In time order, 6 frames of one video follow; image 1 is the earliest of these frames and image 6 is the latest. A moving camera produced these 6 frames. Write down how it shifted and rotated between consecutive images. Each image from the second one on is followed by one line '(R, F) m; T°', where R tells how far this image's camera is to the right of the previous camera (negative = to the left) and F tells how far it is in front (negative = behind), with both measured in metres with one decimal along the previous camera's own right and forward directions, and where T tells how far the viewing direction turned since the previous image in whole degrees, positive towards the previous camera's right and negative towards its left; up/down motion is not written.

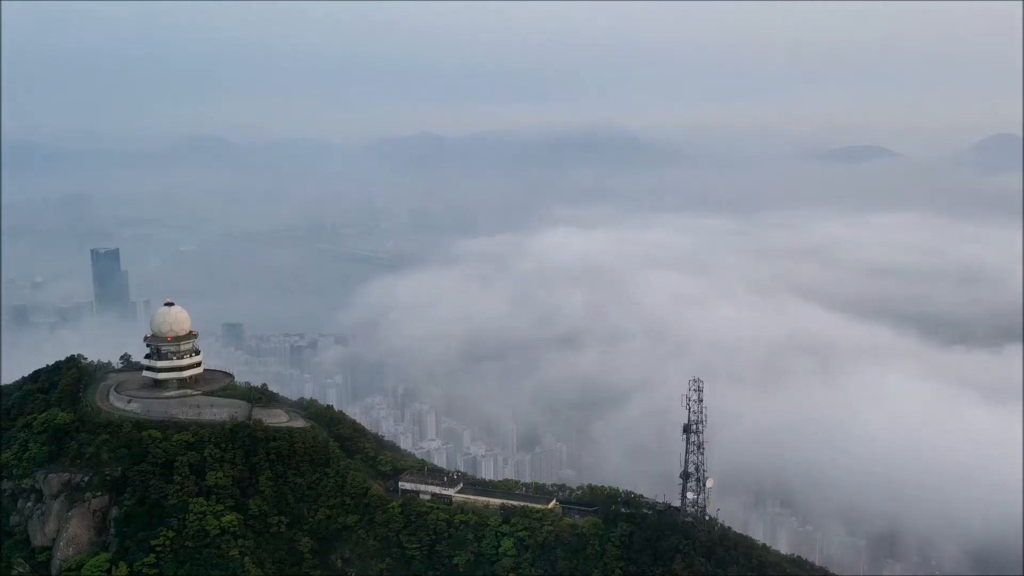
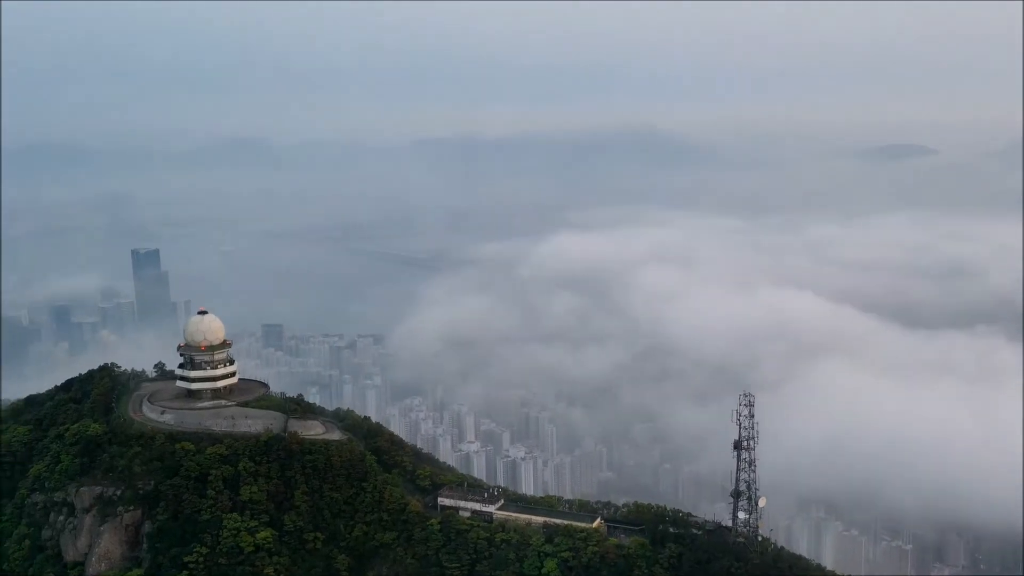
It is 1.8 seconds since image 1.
(-0.2, +1.0) m; -3°
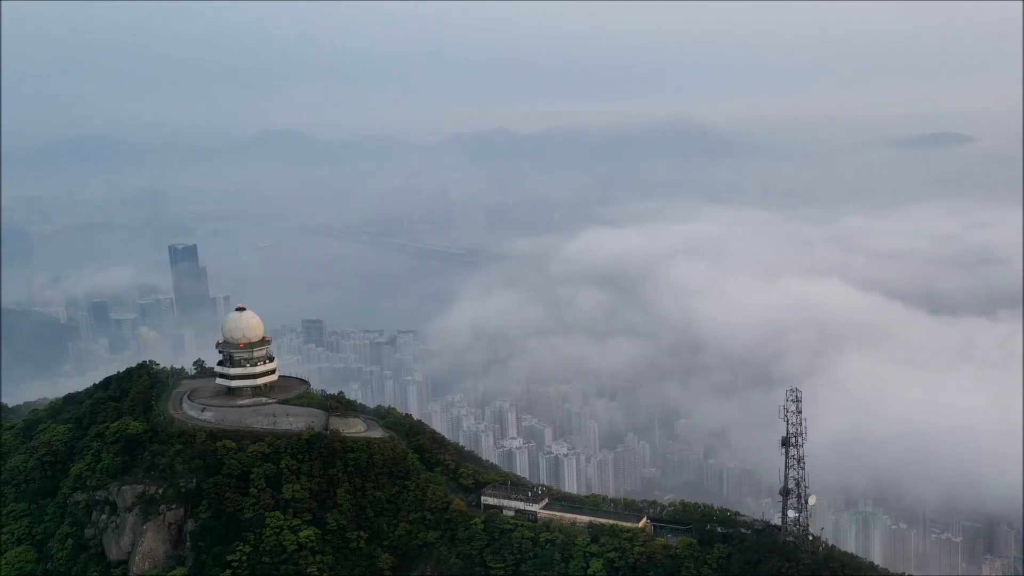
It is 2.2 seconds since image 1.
(-0.1, +0.6) m; -3°
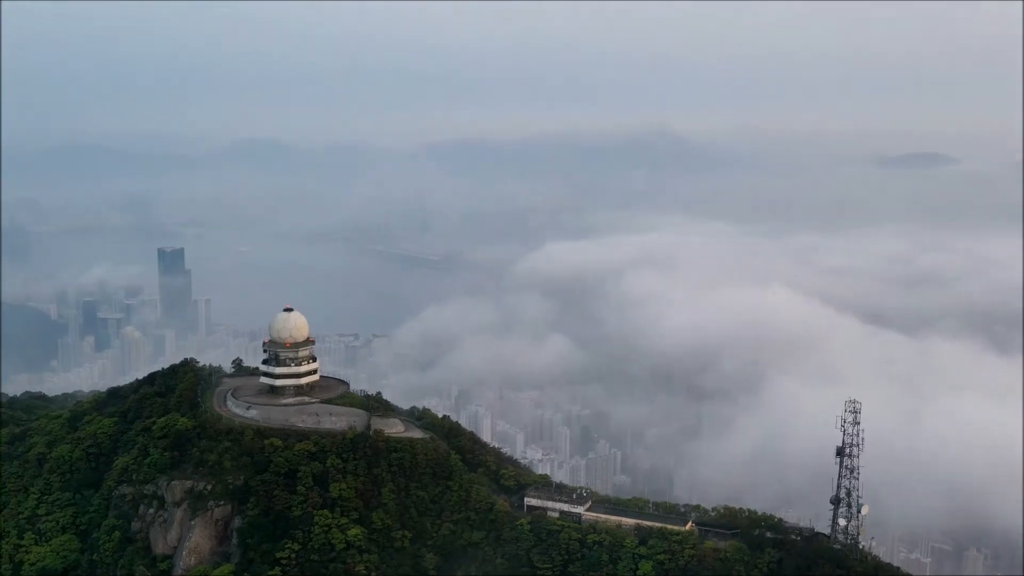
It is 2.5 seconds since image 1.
(-2.1, -0.4) m; +2°
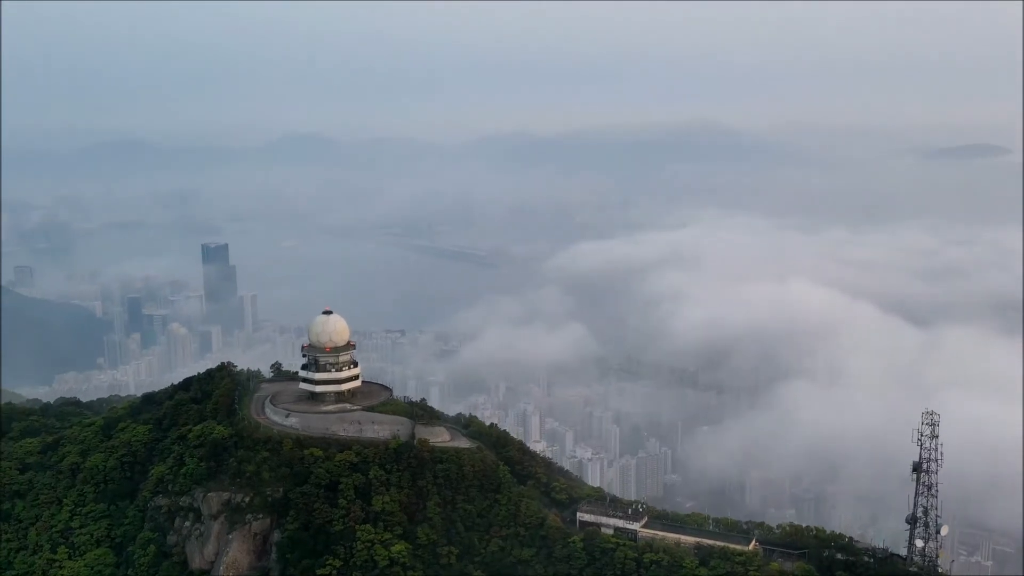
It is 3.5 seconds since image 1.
(-0.2, +1.3) m; -3°
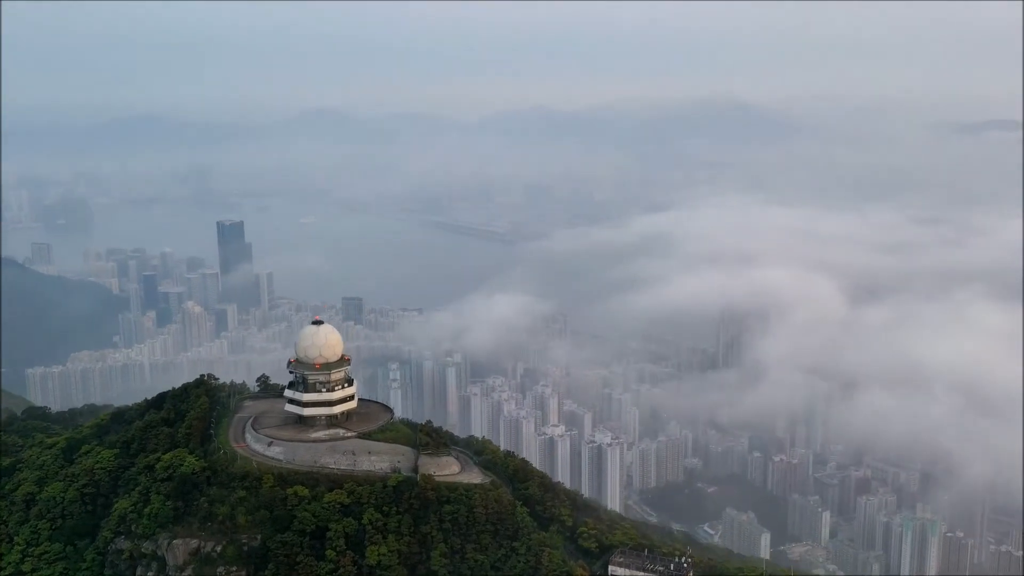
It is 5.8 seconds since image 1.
(-0.1, +3.4) m; -1°
